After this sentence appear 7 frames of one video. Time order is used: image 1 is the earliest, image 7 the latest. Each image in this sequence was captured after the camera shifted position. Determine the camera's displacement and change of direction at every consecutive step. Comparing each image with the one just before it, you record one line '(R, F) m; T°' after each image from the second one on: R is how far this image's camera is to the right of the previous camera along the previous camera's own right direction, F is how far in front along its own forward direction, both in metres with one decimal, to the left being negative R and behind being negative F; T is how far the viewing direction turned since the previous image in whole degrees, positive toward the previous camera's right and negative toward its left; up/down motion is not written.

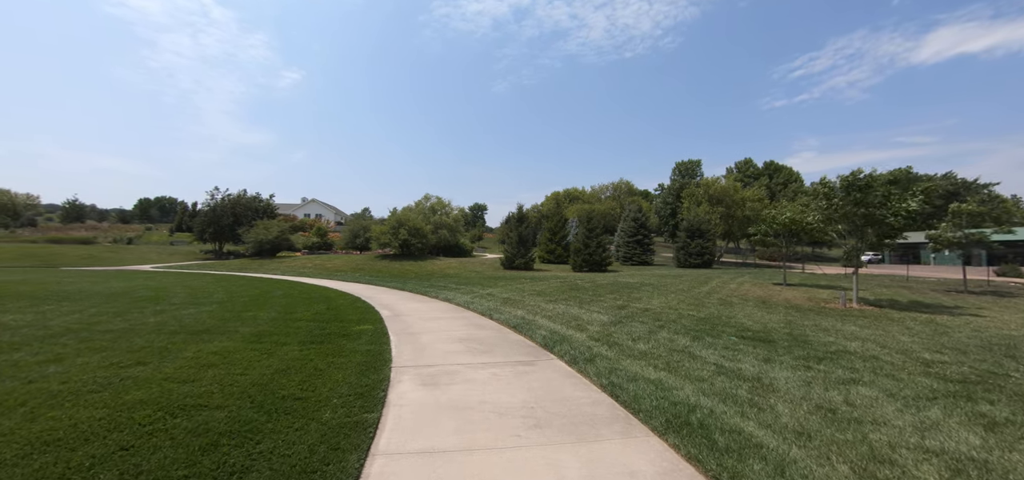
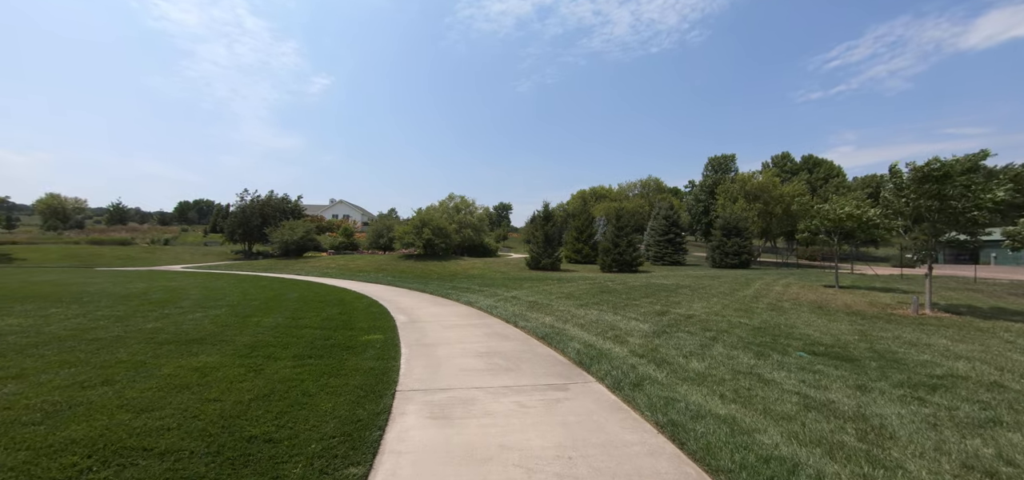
(0.0, +0.9) m; -4°
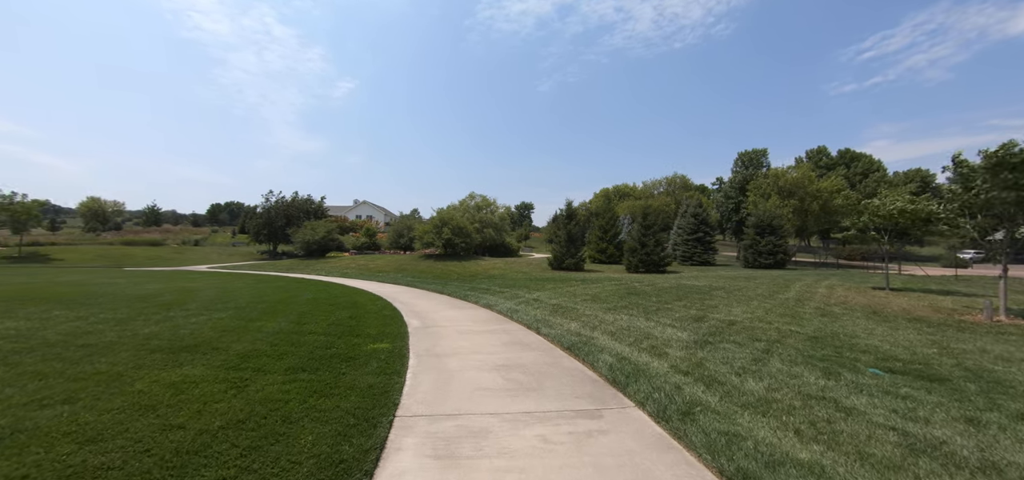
(0.0, +0.7) m; -3°
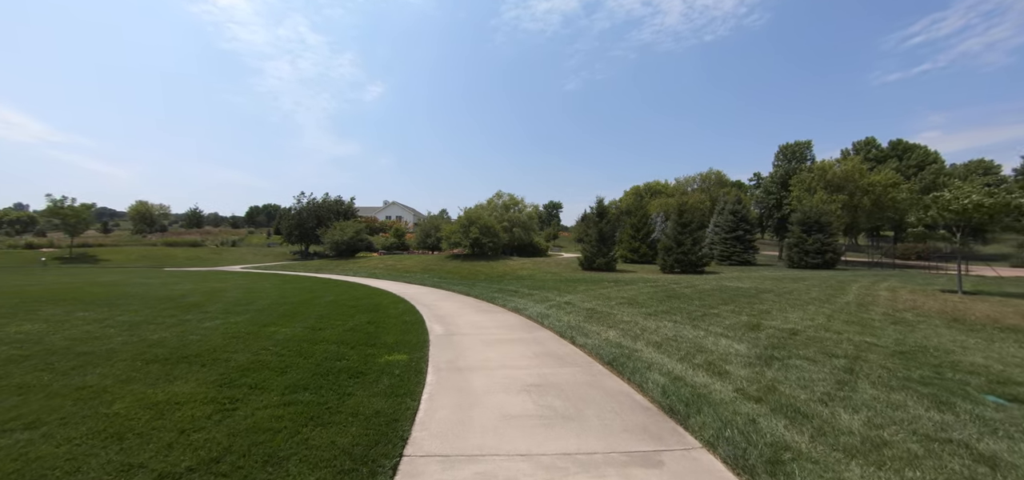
(0.0, +0.7) m; -4°
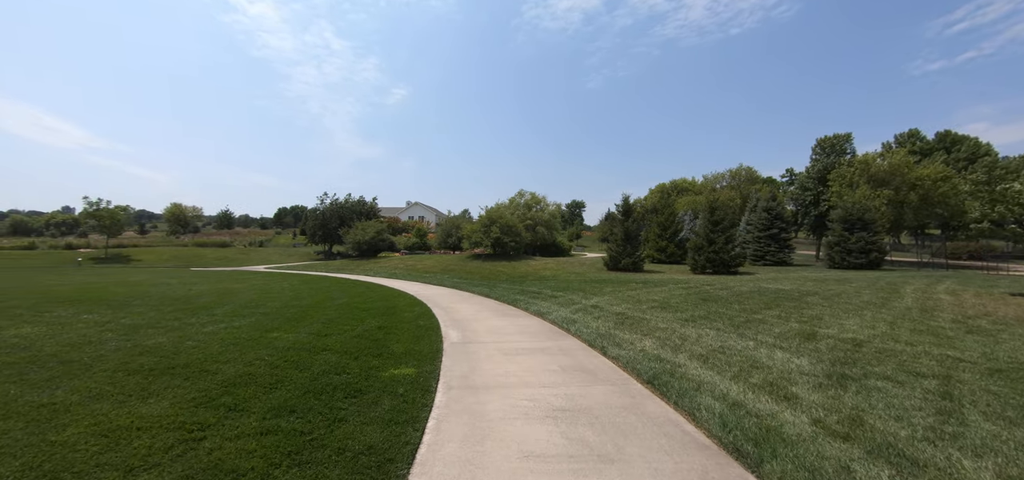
(0.0, +0.7) m; -3°
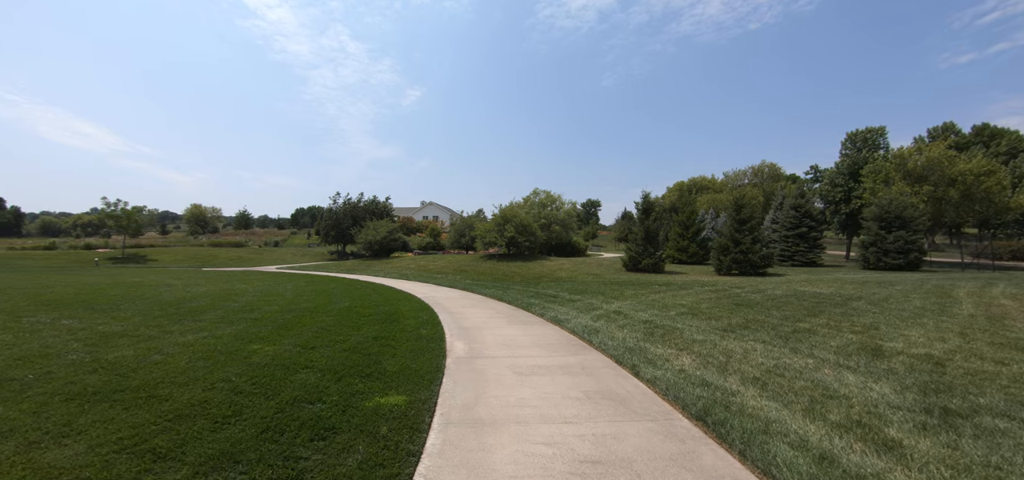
(0.0, +0.8) m; -2°
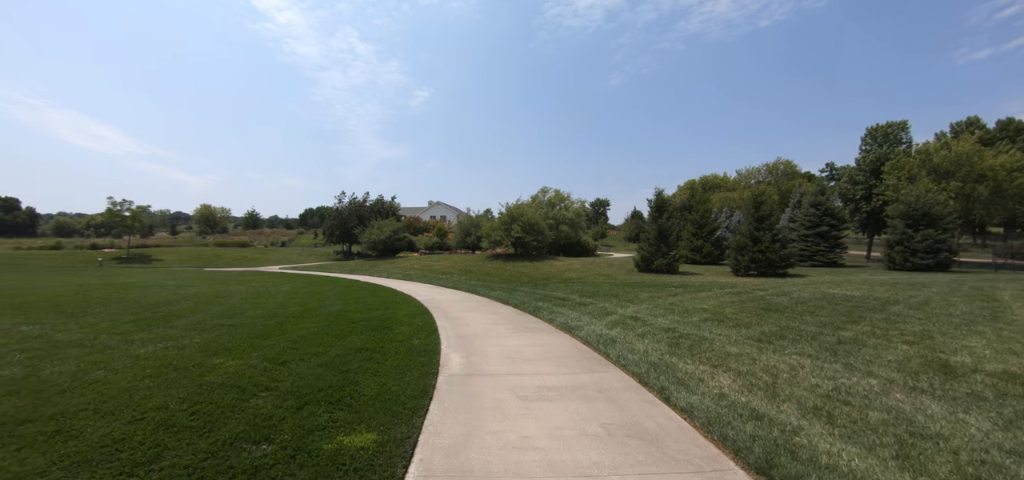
(+0.1, +0.8) m; -1°
